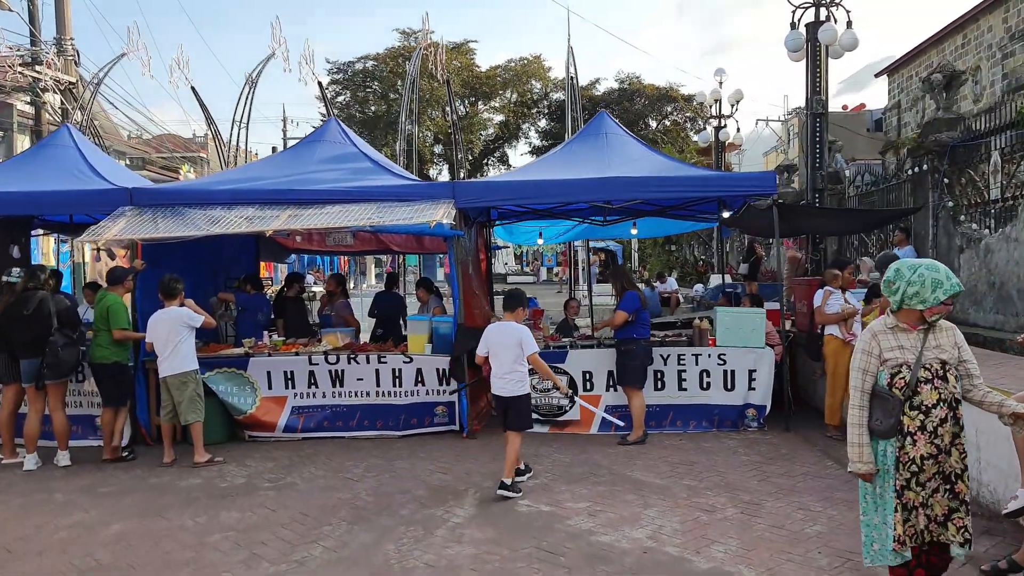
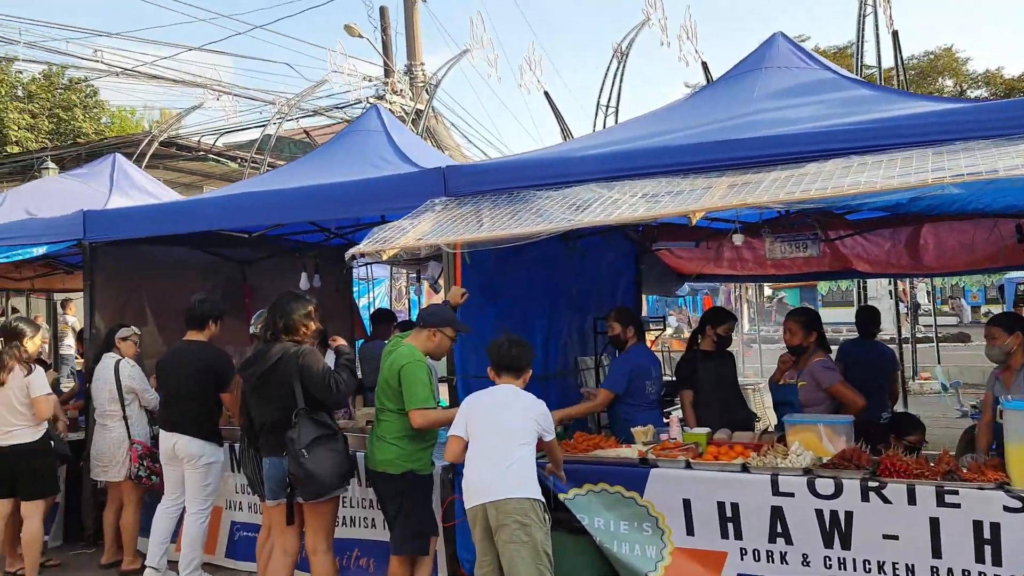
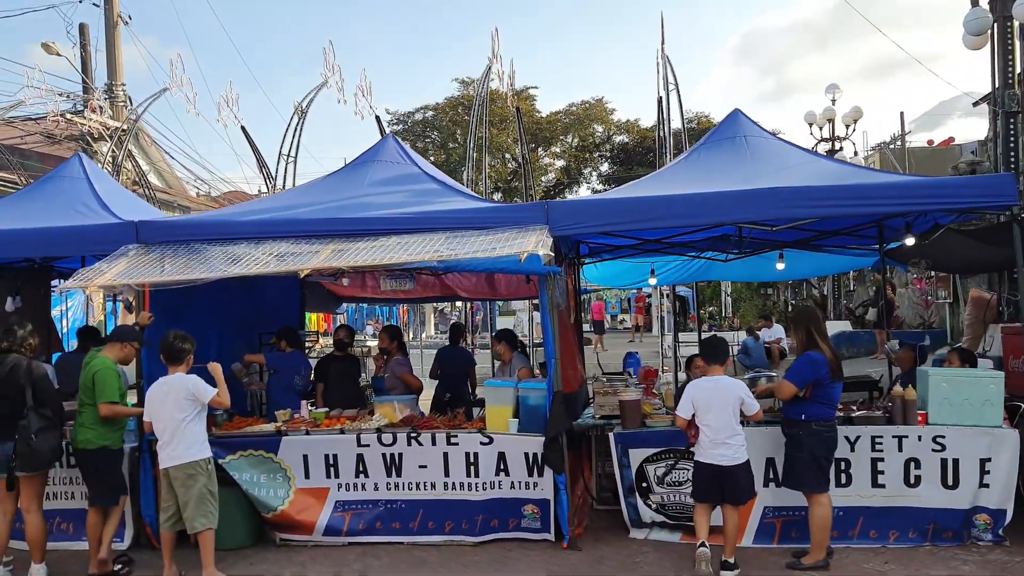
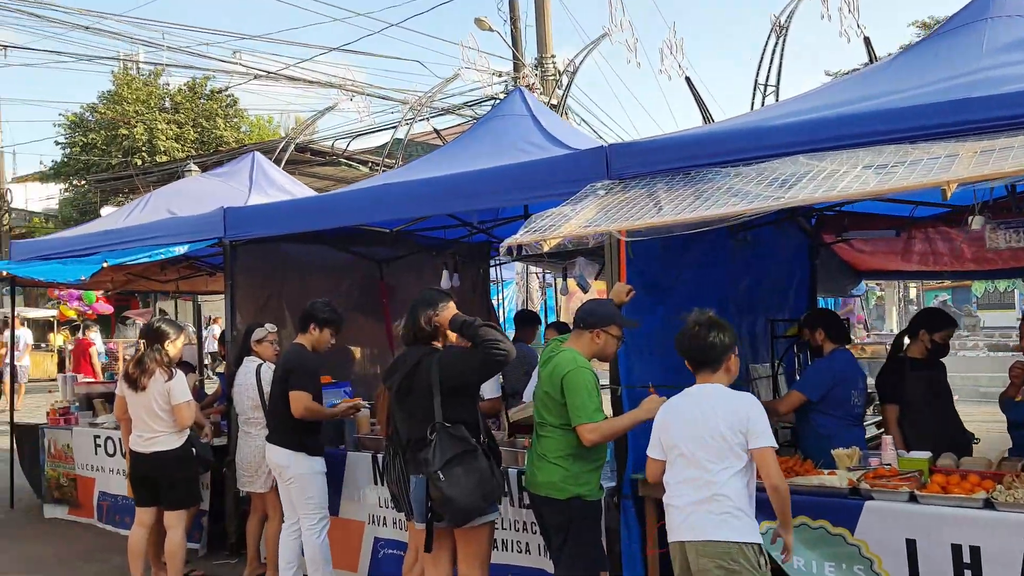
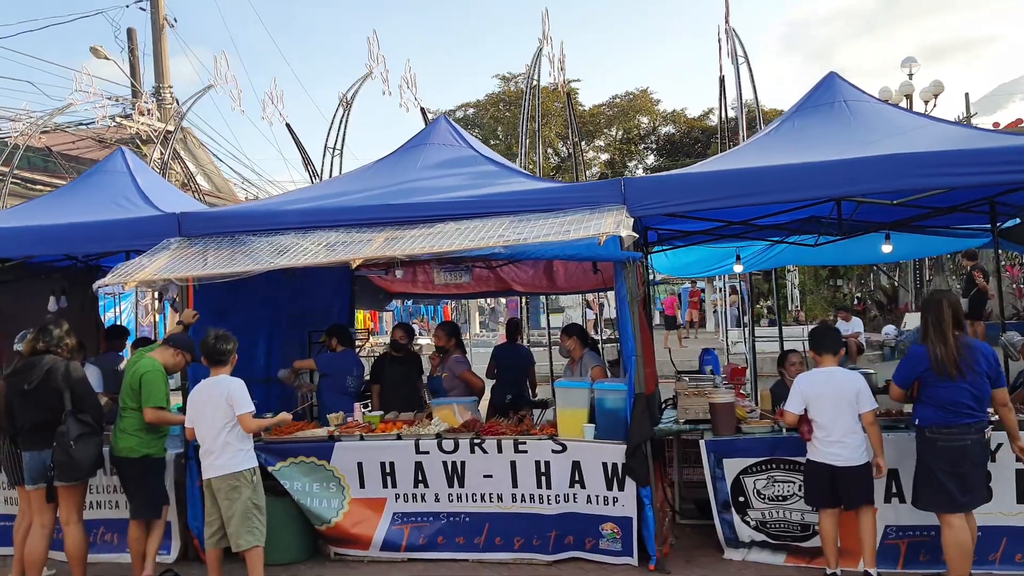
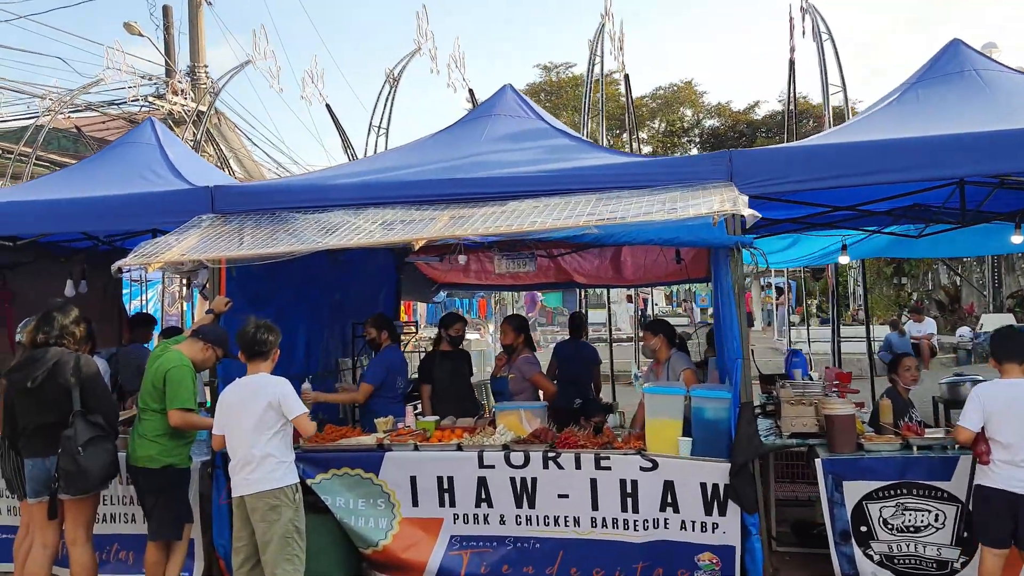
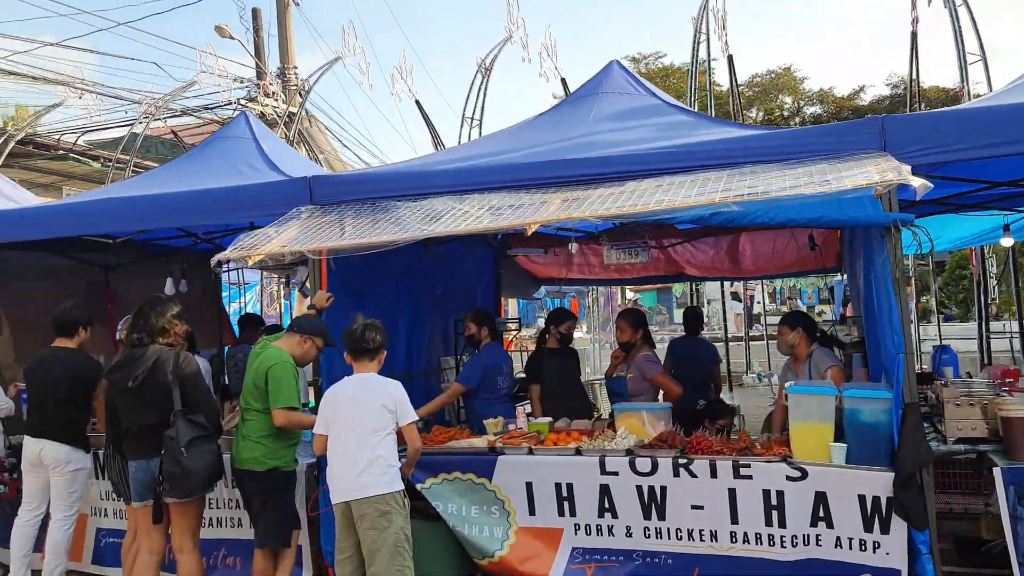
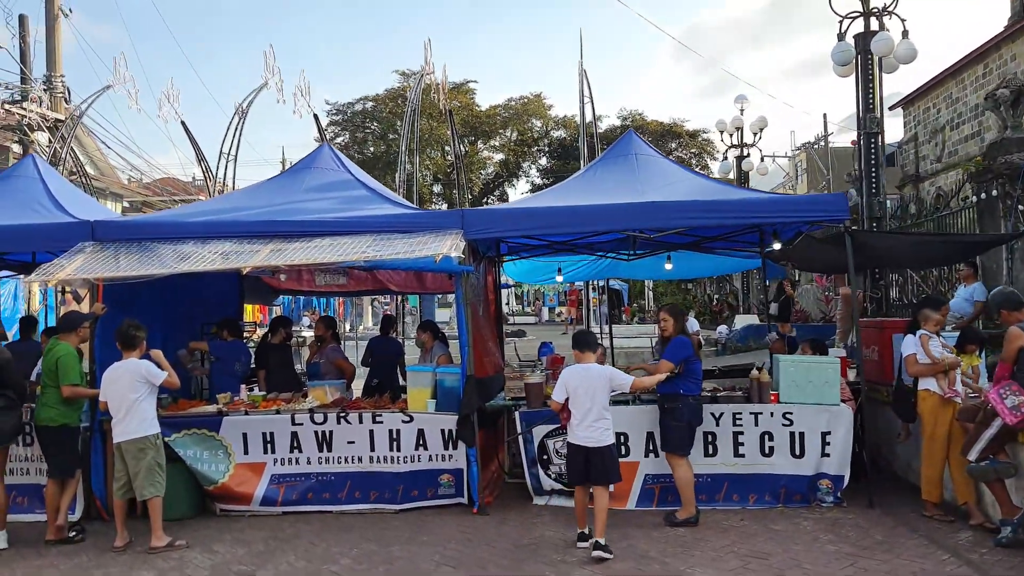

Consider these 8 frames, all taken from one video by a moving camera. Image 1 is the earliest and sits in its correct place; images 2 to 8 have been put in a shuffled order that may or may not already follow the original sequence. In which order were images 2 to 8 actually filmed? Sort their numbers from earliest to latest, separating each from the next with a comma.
8, 3, 5, 6, 7, 2, 4
